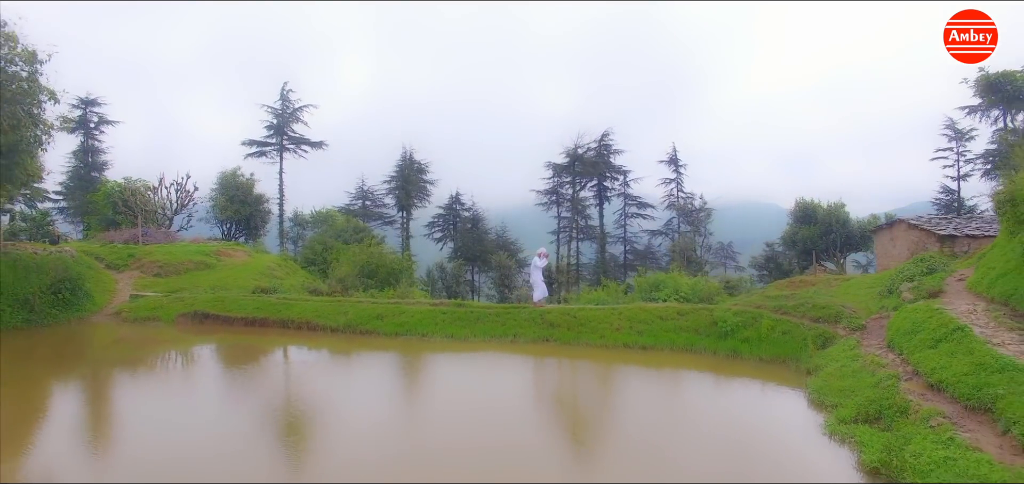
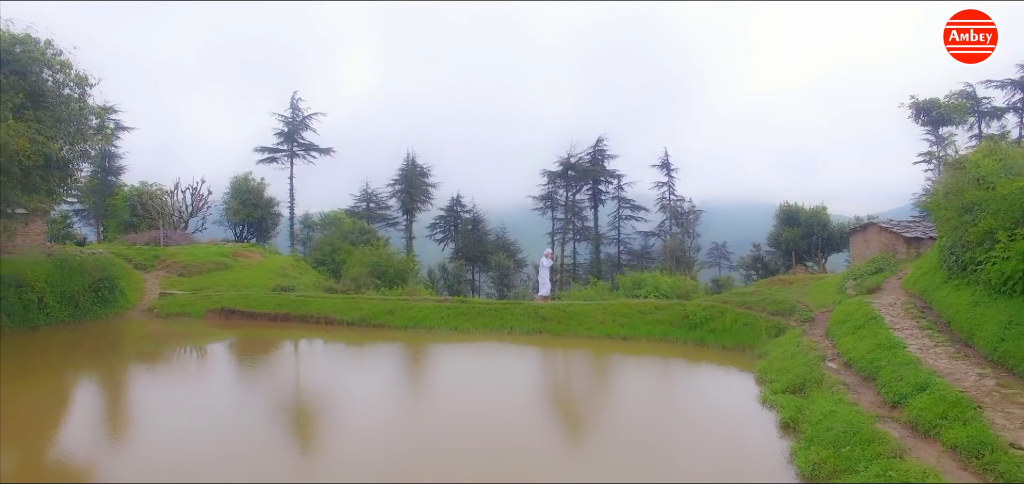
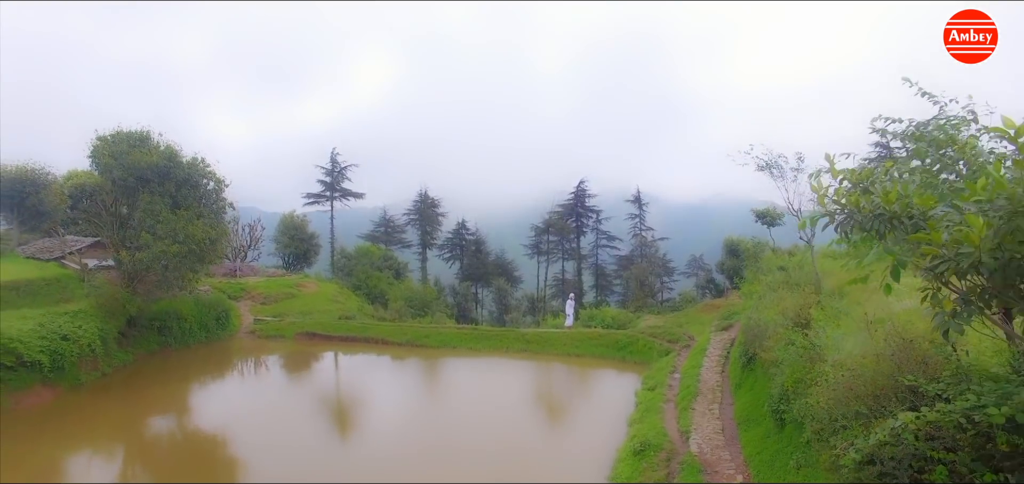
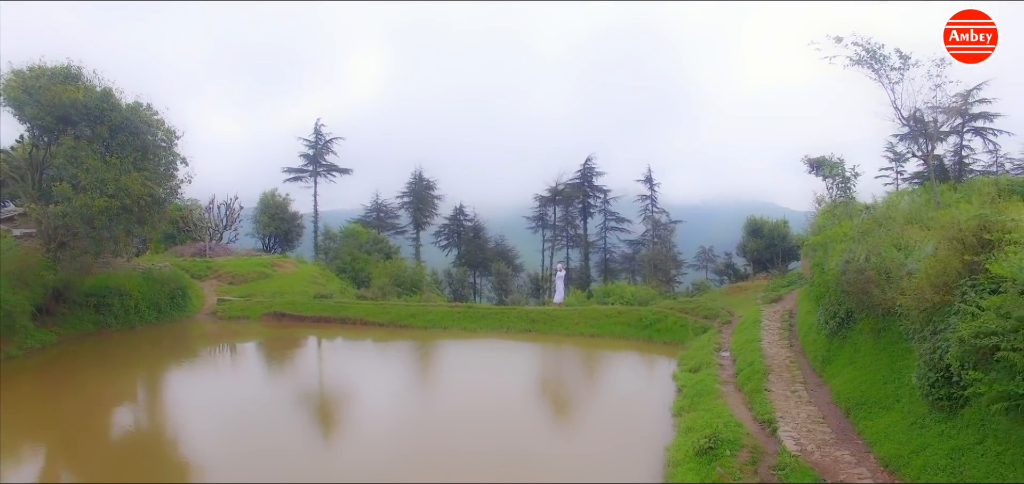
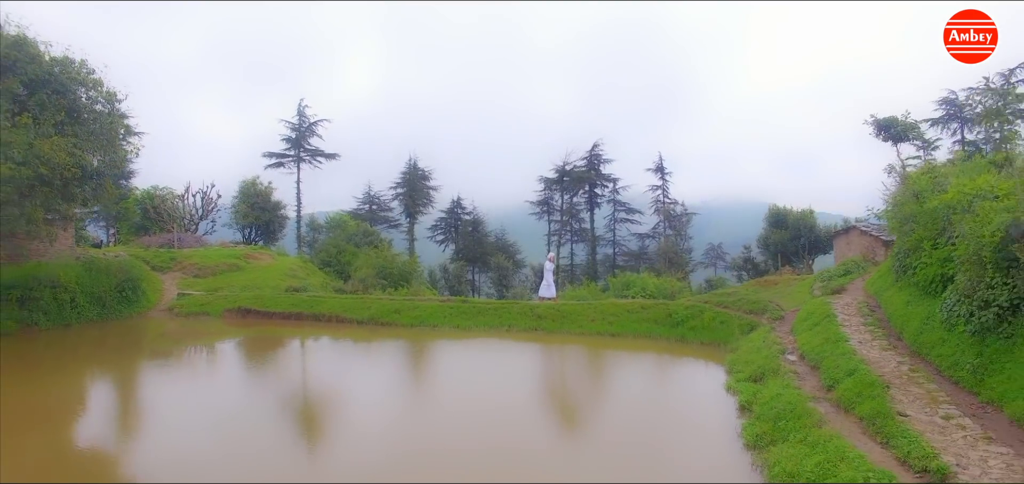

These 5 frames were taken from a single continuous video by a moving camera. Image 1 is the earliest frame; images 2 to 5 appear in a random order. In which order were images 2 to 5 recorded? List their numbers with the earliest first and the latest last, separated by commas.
2, 5, 4, 3
